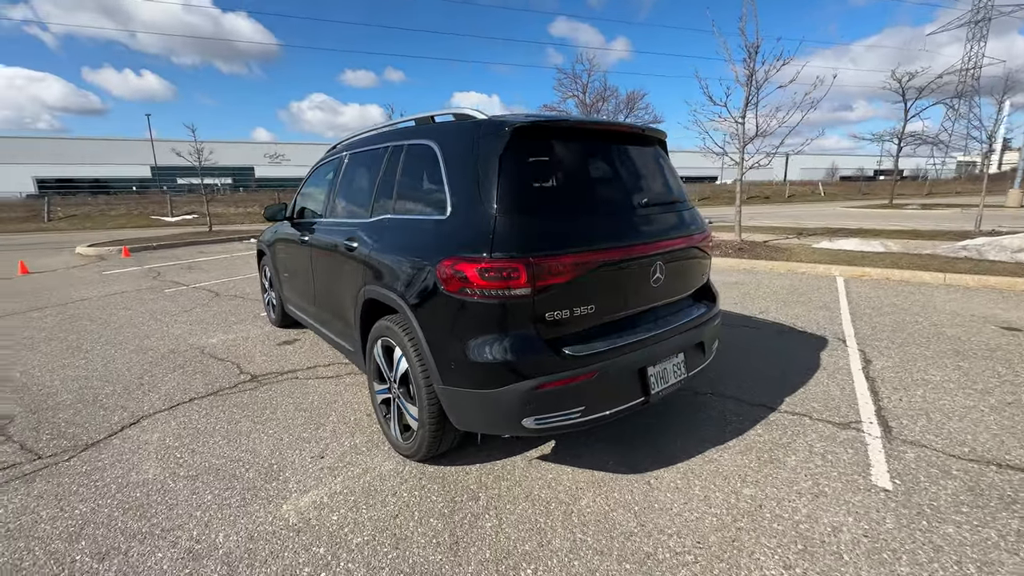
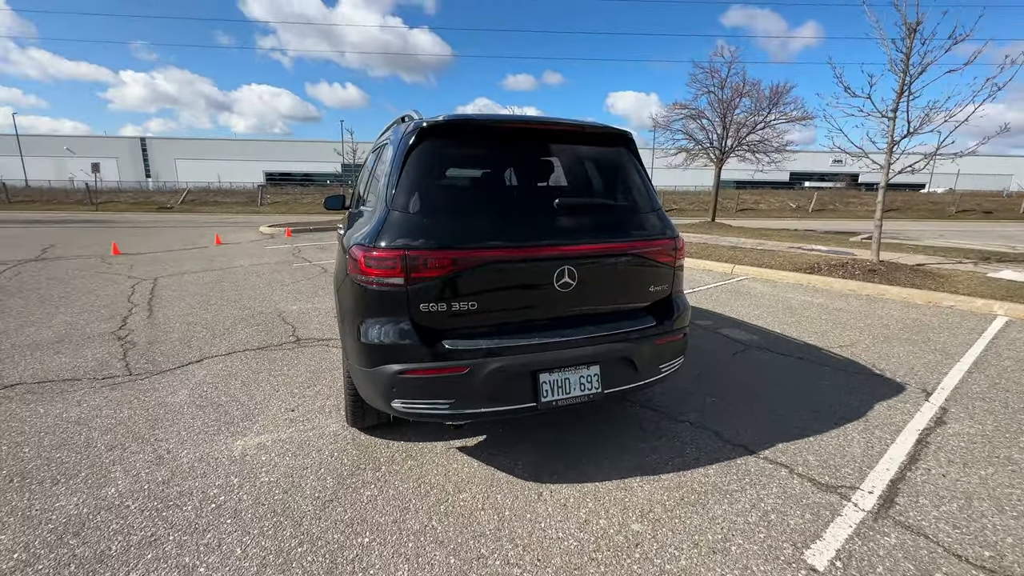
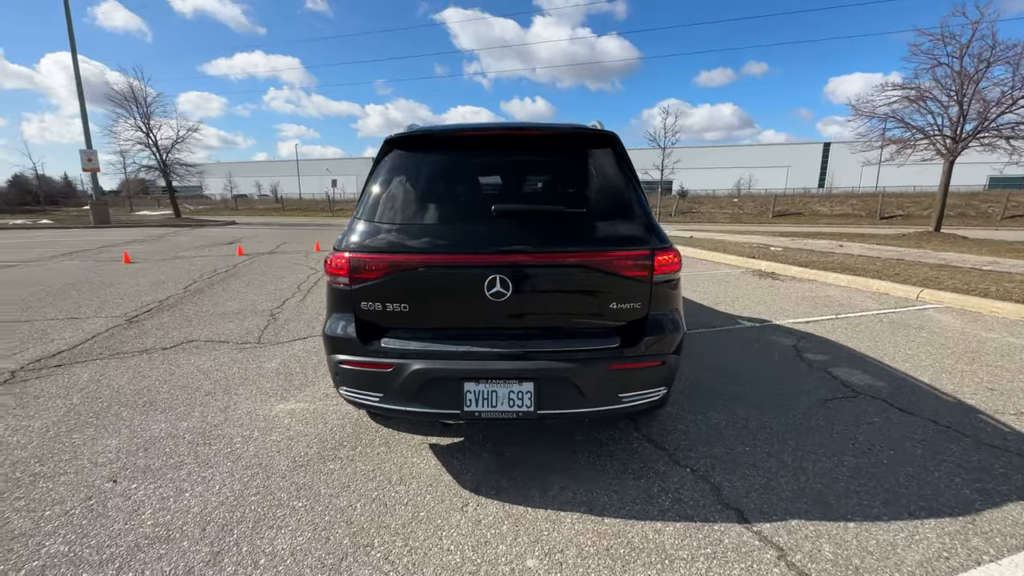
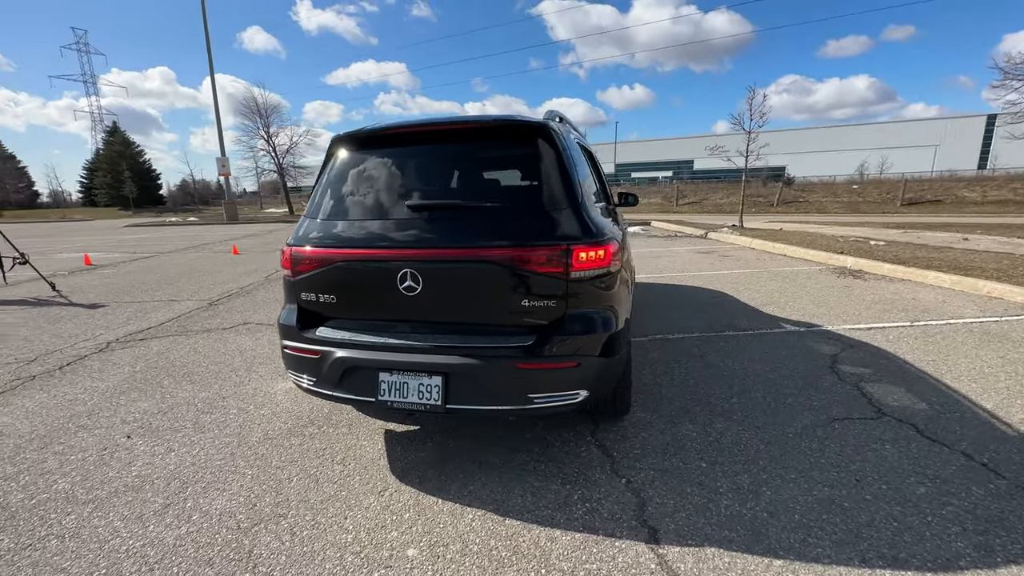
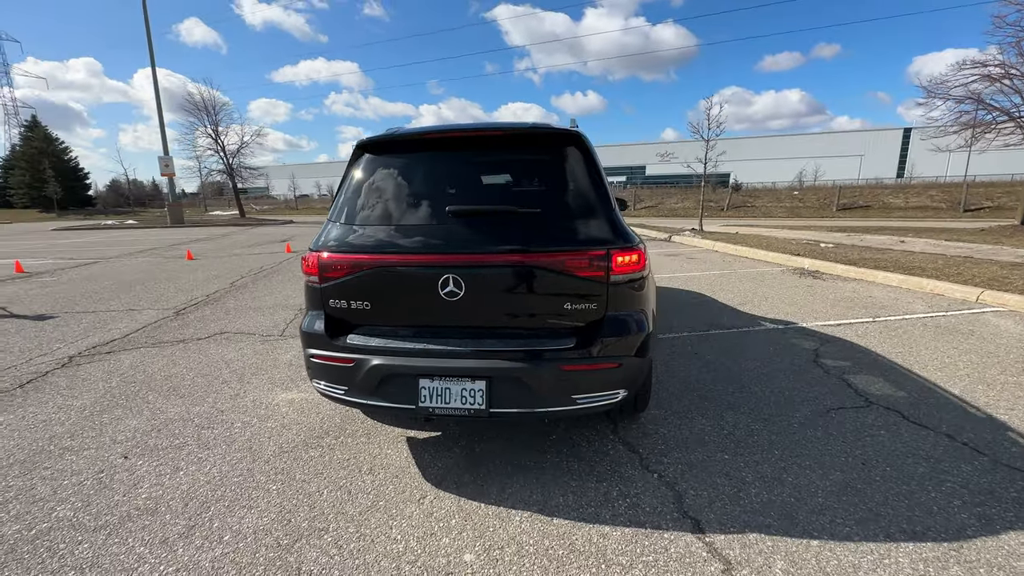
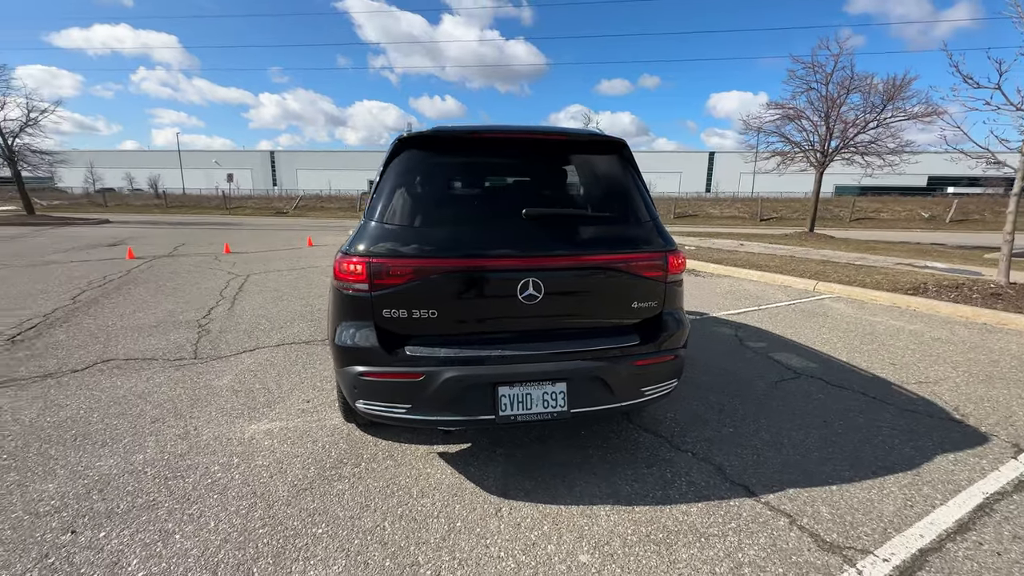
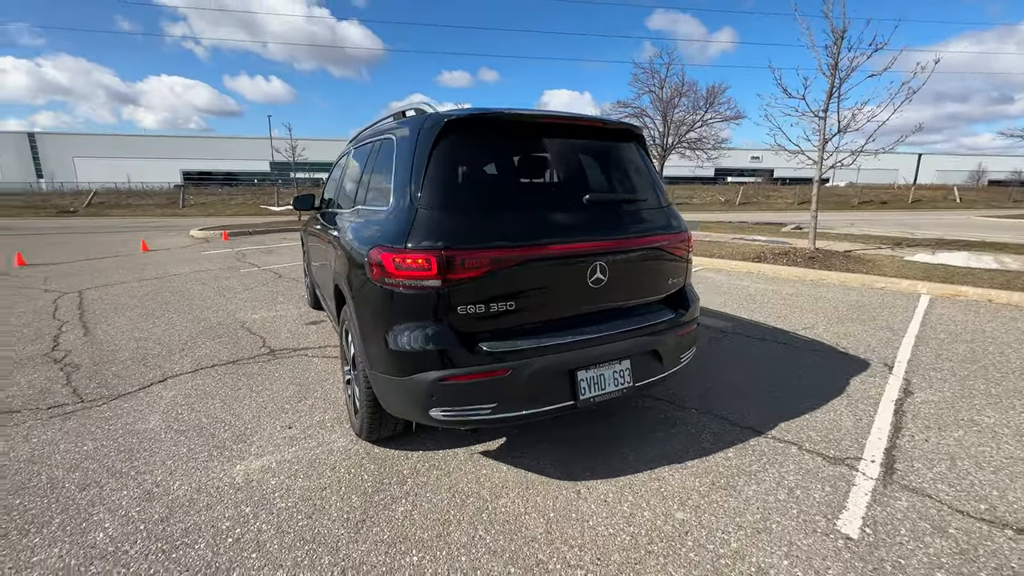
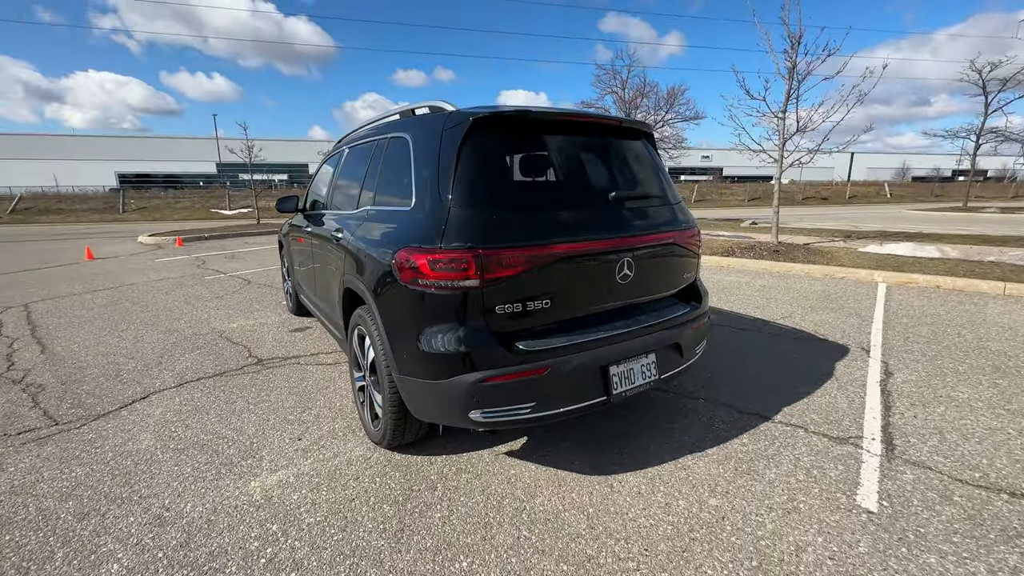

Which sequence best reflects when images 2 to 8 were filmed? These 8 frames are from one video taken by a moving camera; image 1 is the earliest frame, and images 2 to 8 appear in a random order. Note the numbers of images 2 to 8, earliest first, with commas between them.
8, 7, 2, 6, 3, 5, 4
